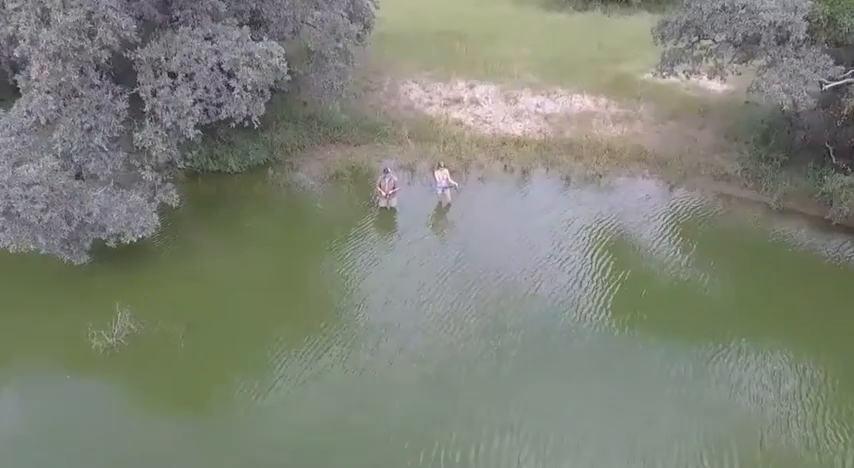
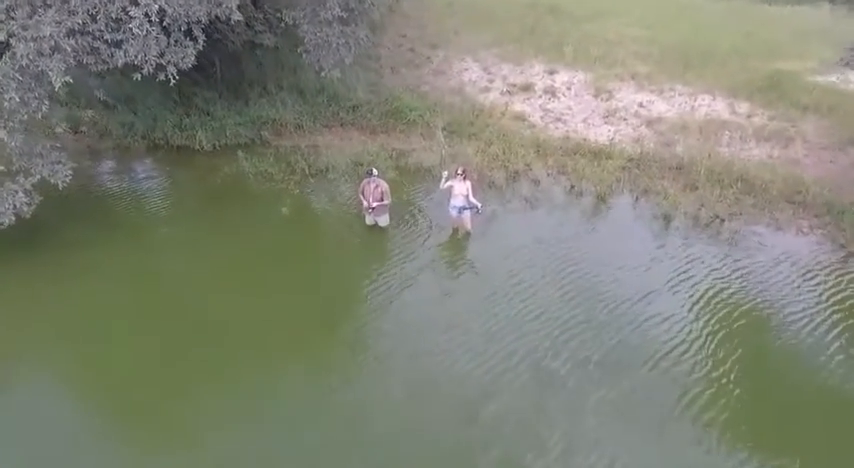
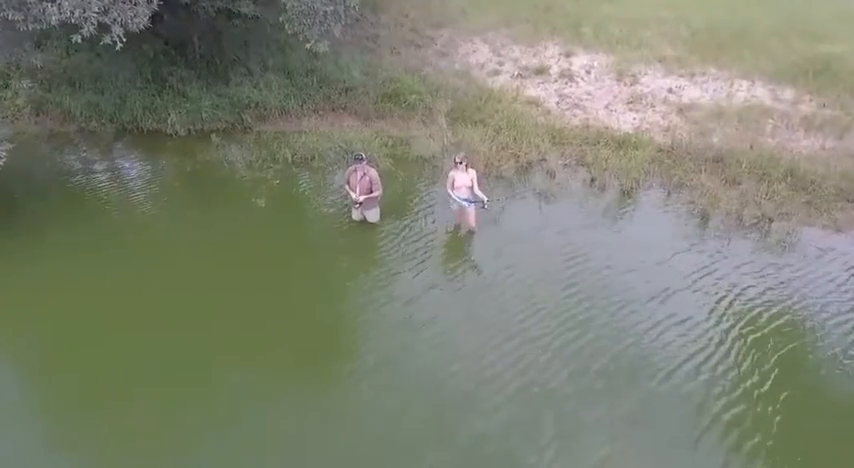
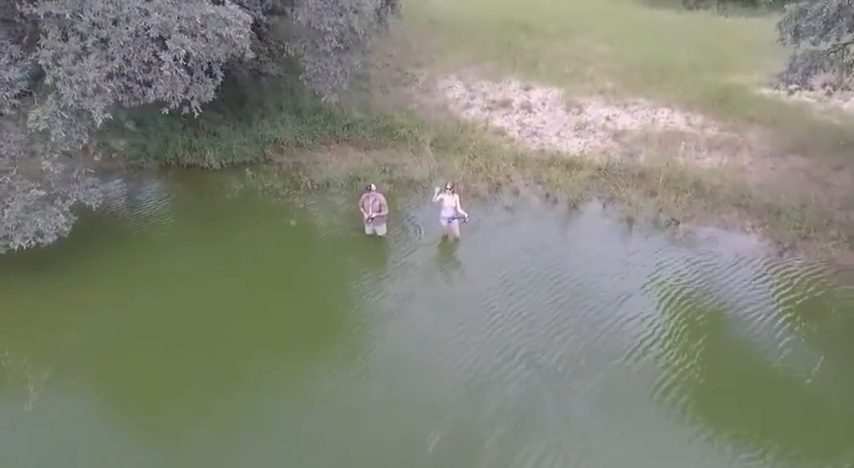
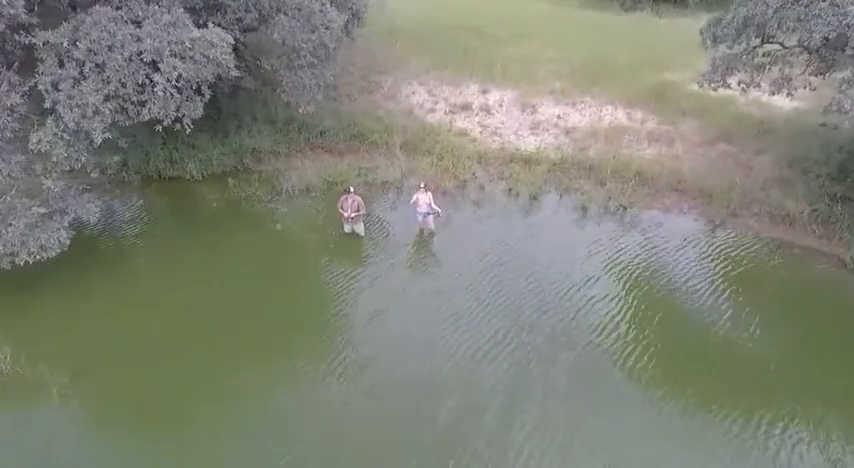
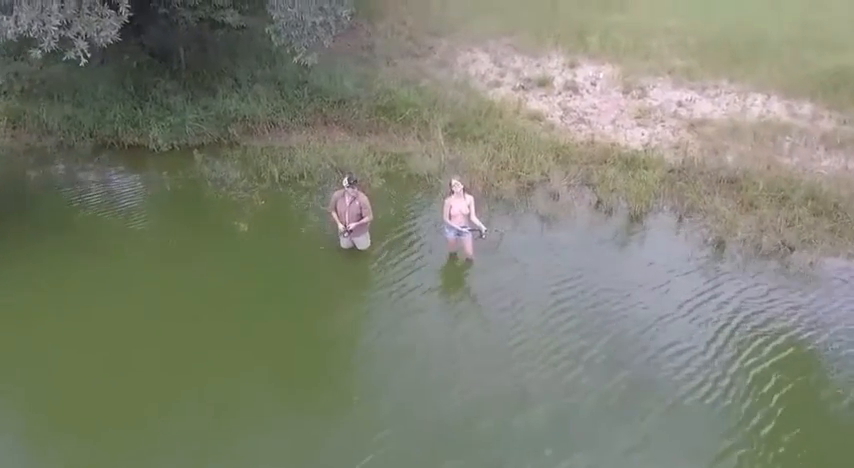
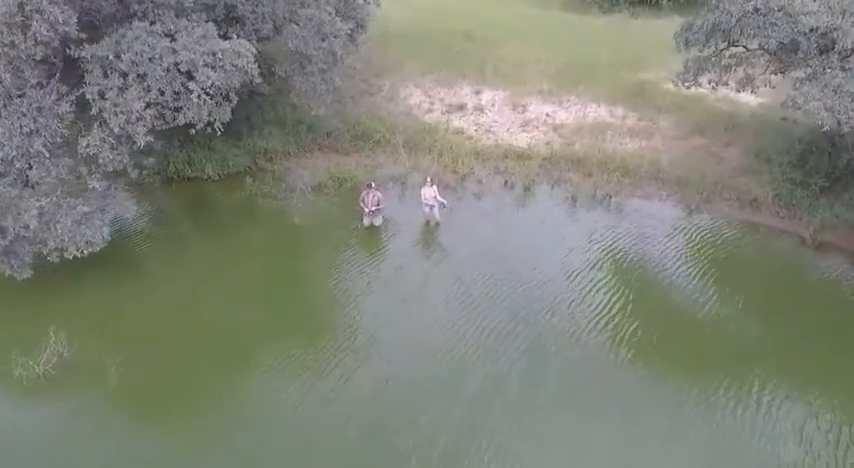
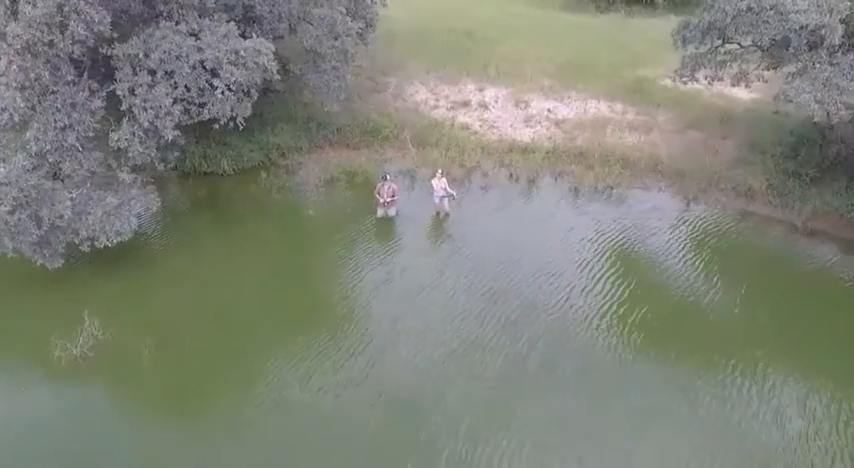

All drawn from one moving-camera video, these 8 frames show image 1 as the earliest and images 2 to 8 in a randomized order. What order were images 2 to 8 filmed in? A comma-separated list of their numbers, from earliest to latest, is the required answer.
8, 7, 5, 4, 2, 3, 6
